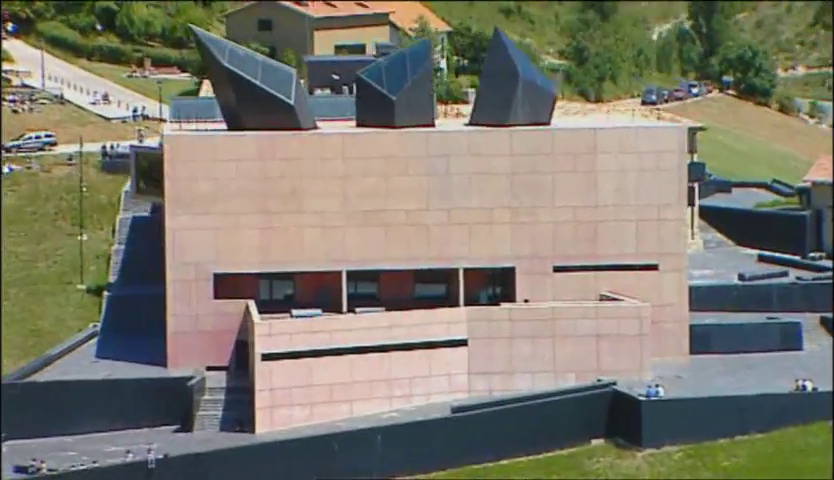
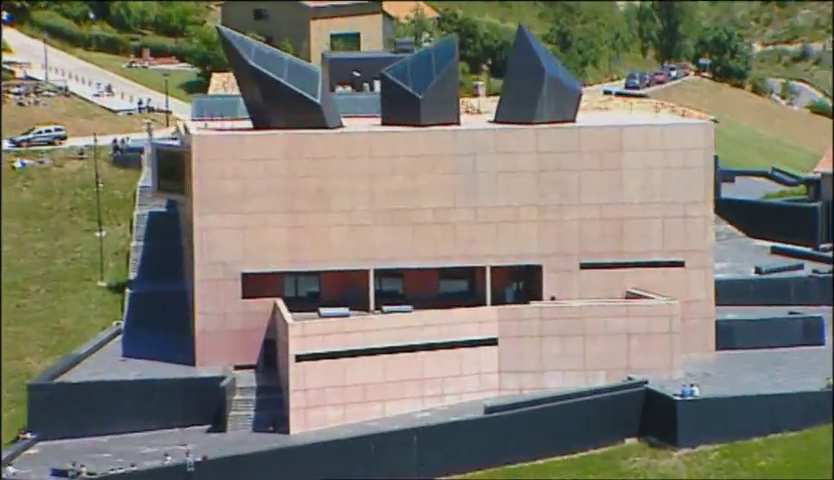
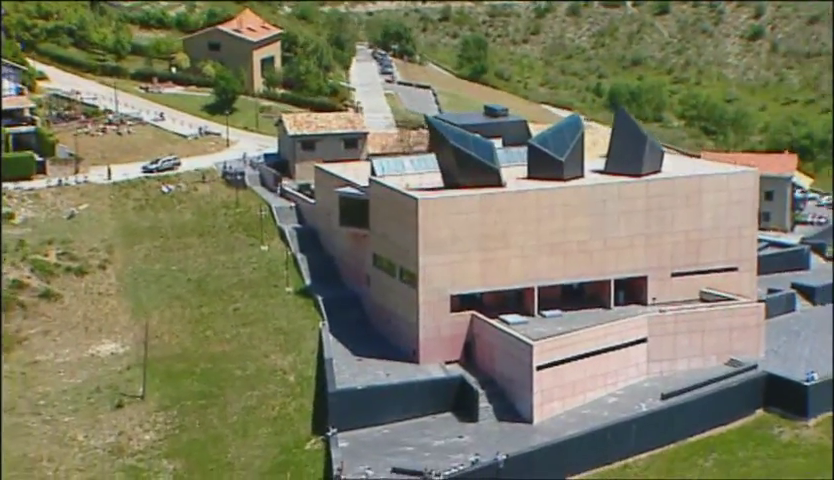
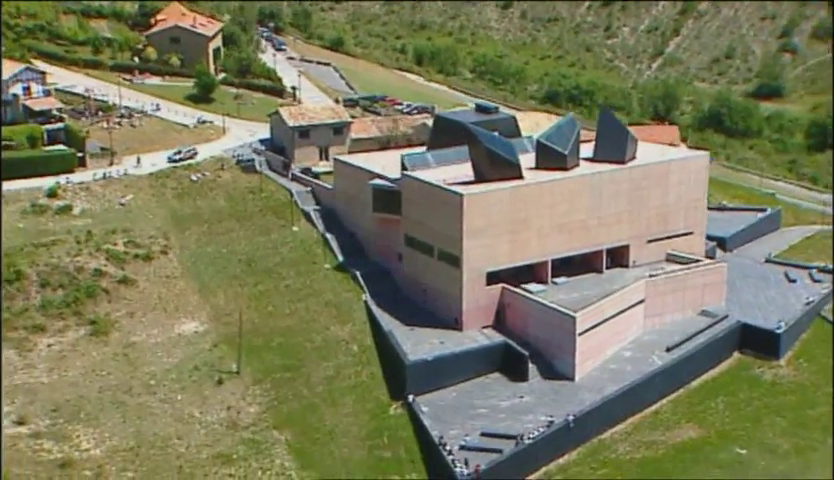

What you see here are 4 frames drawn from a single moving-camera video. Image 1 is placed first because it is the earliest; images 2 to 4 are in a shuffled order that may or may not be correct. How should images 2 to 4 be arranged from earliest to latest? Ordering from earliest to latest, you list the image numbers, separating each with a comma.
2, 3, 4
